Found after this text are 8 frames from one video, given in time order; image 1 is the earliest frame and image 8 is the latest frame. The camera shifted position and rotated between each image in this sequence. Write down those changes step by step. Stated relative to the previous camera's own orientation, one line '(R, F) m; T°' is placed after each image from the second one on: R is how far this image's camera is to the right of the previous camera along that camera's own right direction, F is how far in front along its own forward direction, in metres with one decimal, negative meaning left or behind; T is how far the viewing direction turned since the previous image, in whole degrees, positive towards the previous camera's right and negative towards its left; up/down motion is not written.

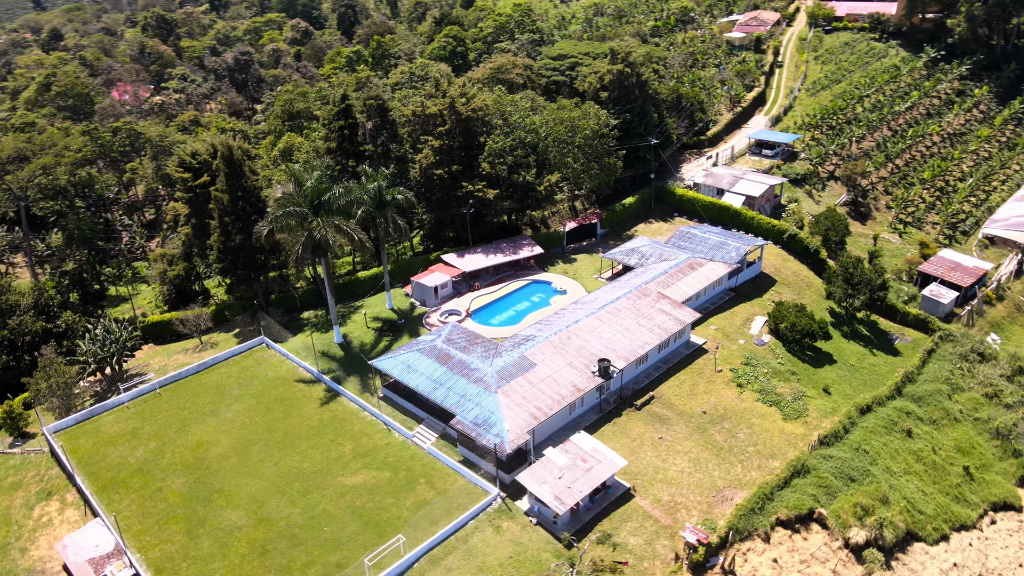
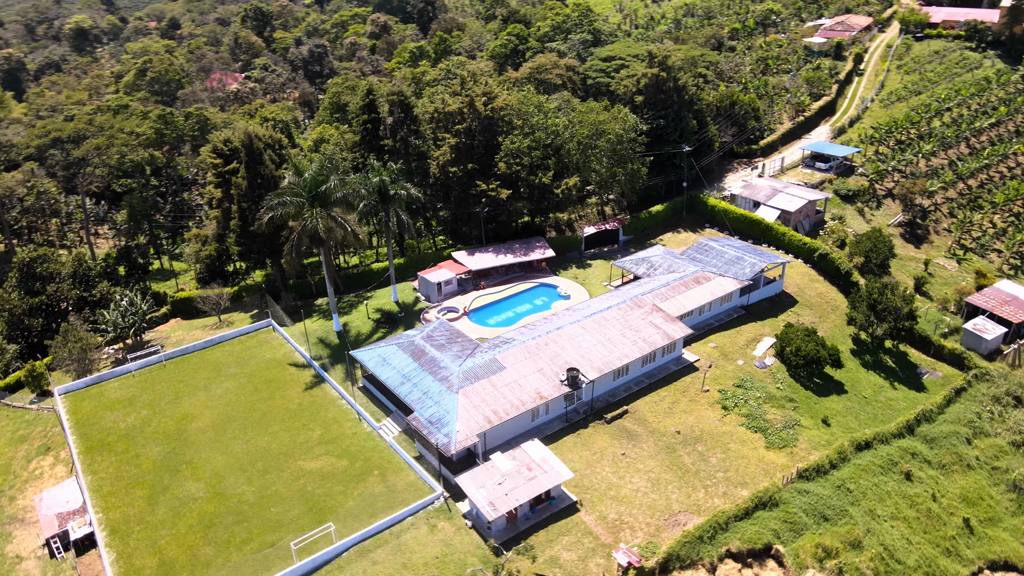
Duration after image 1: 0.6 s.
(+7.1, +0.7) m; -8°
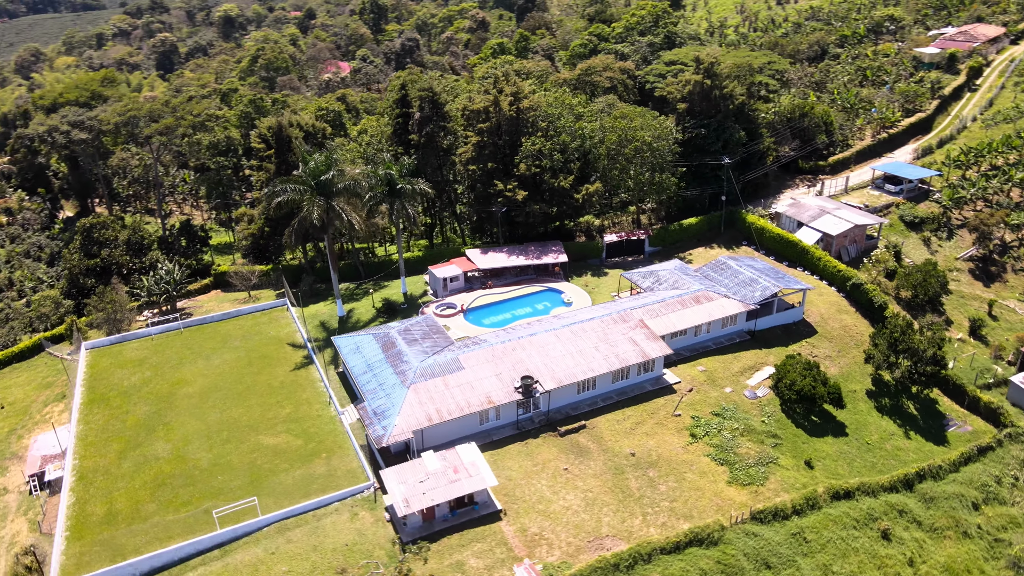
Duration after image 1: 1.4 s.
(+9.2, +1.0) m; -10°
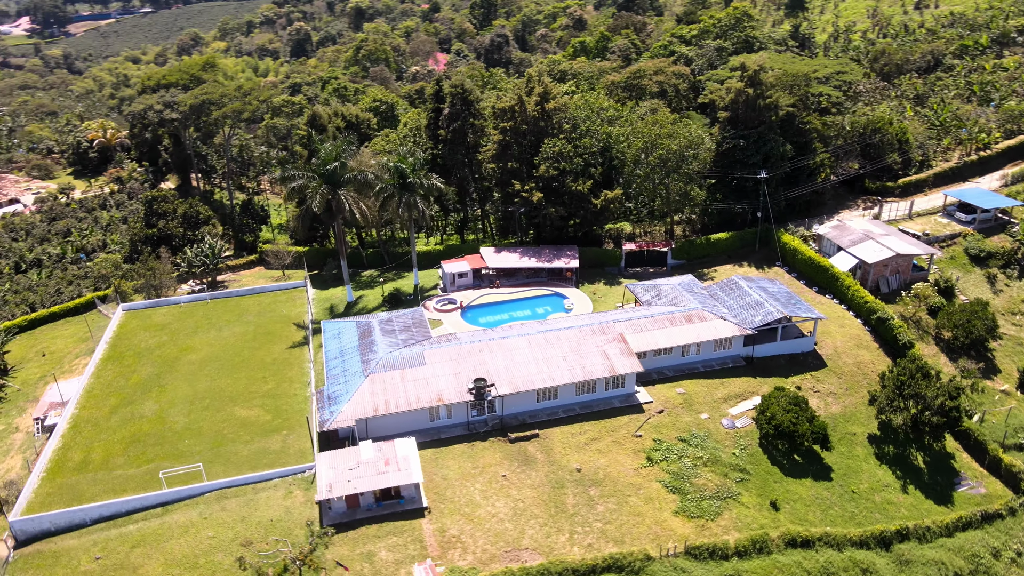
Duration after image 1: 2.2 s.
(+9.2, +1.0) m; -10°
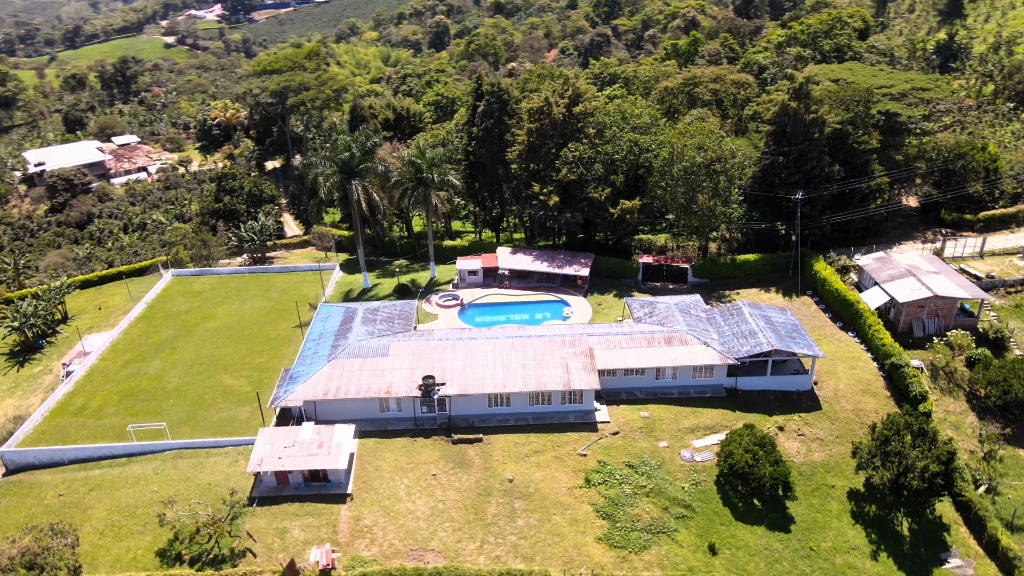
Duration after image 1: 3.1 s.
(+10.3, +1.3) m; -11°
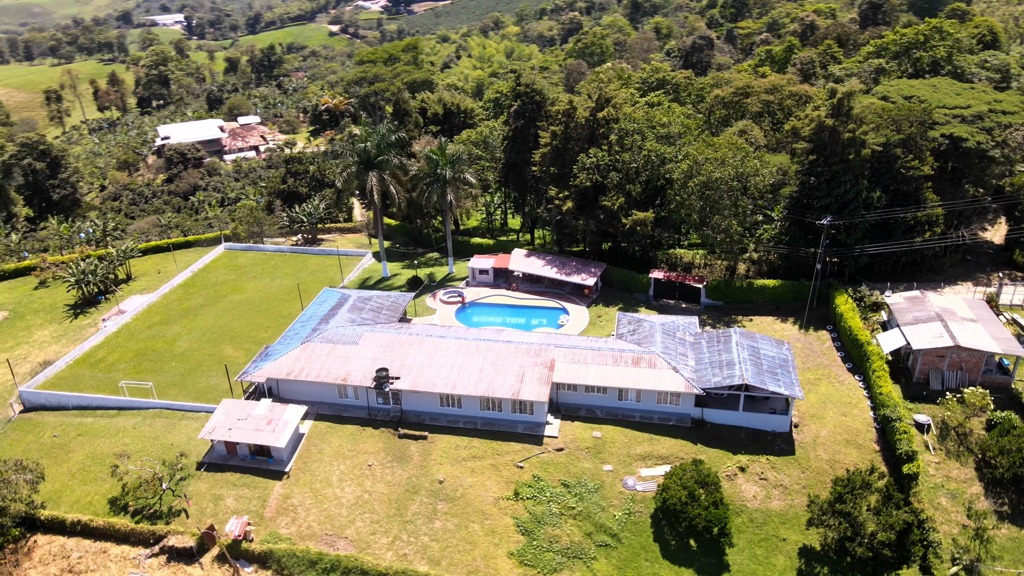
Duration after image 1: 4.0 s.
(+10.1, +1.4) m; -11°
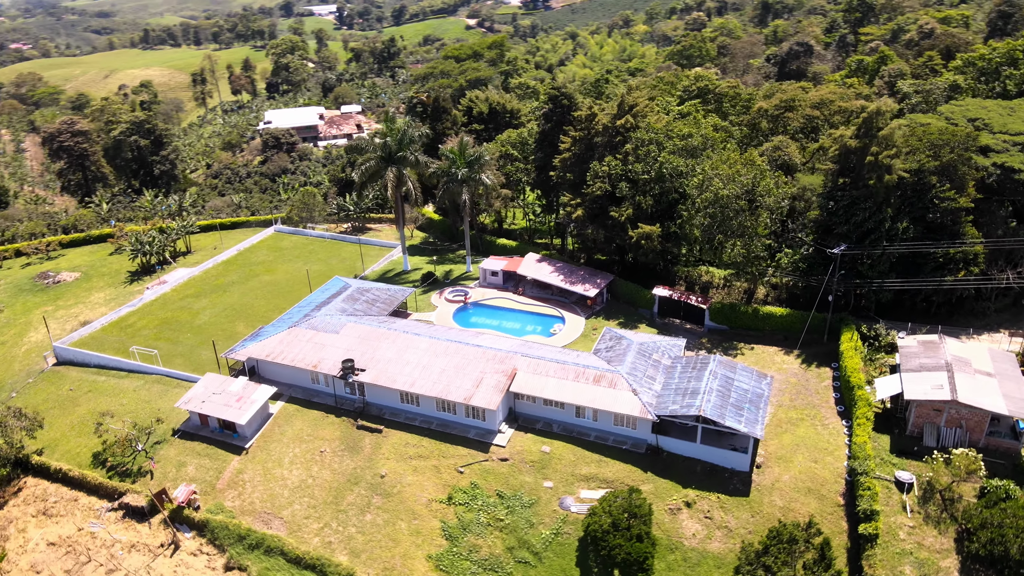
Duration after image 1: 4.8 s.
(+9.1, +1.1) m; -10°
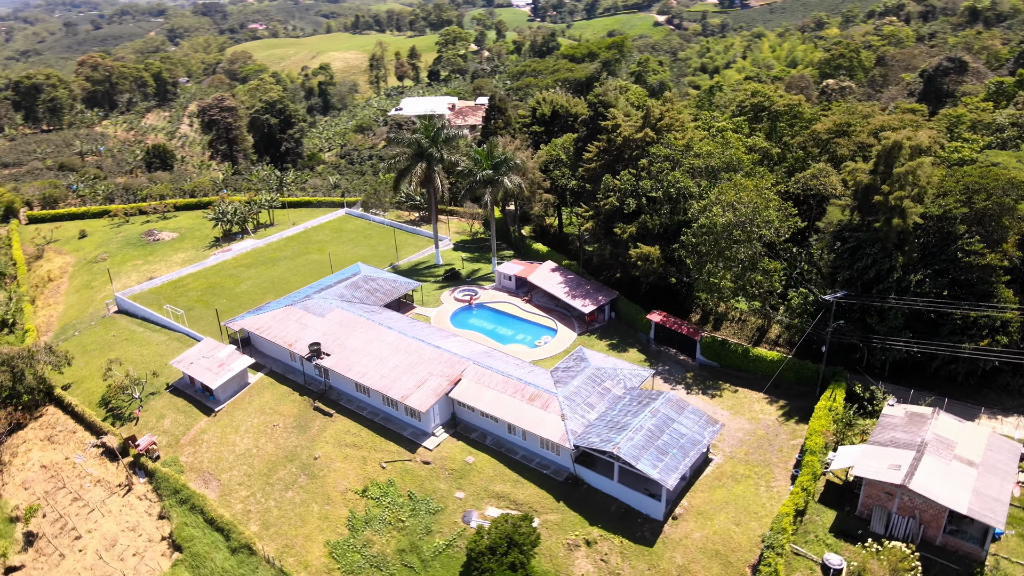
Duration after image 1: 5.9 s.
(+12.4, +1.9) m; -14°
